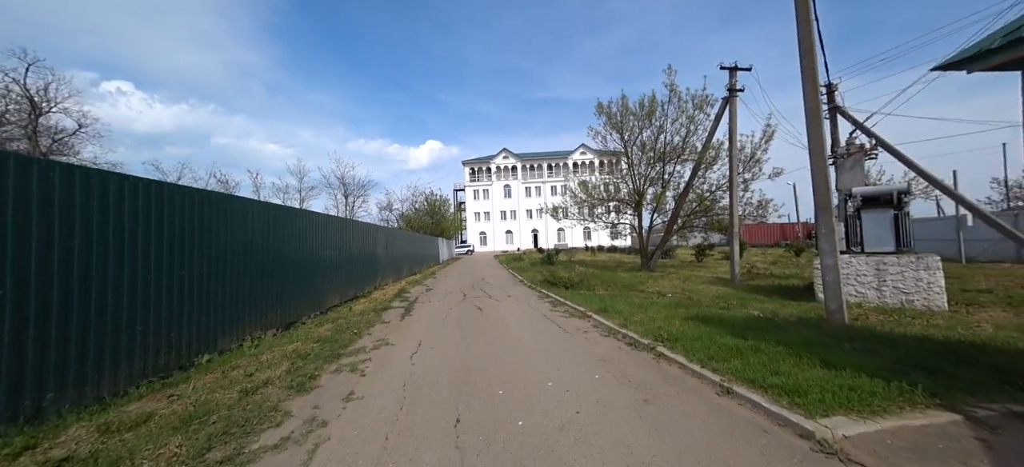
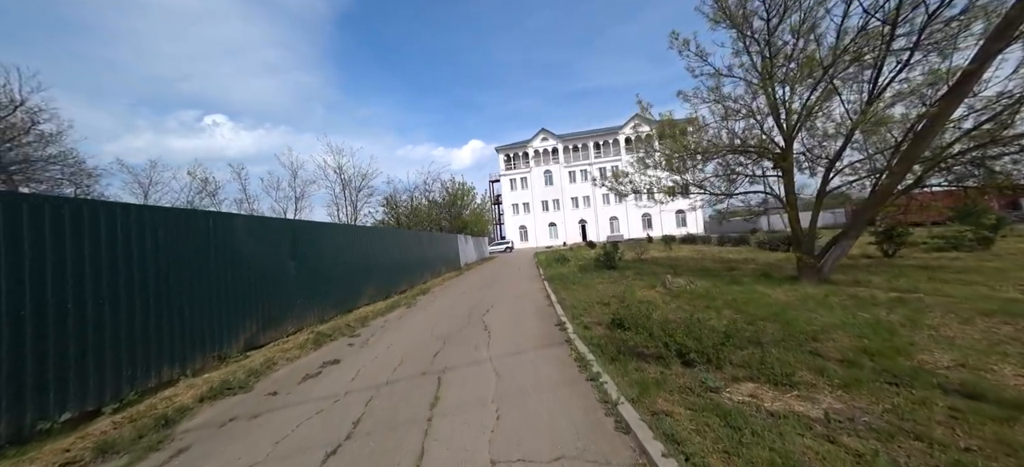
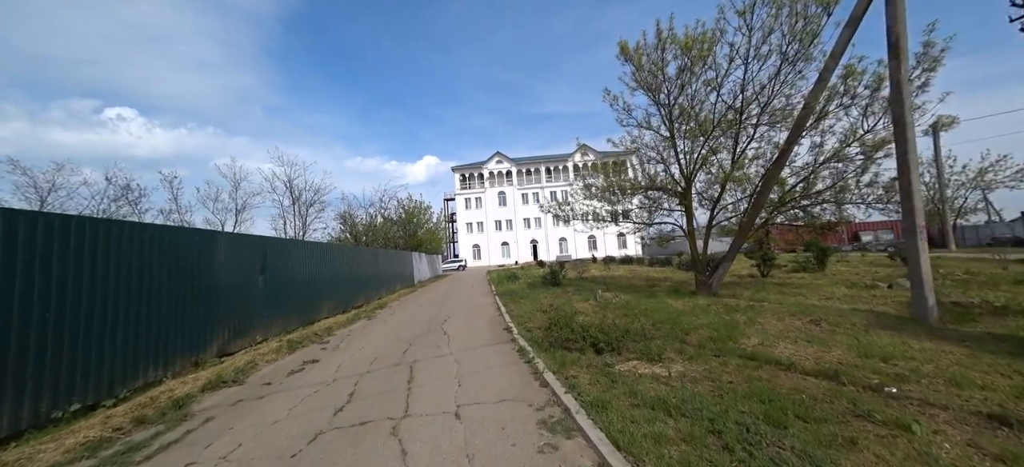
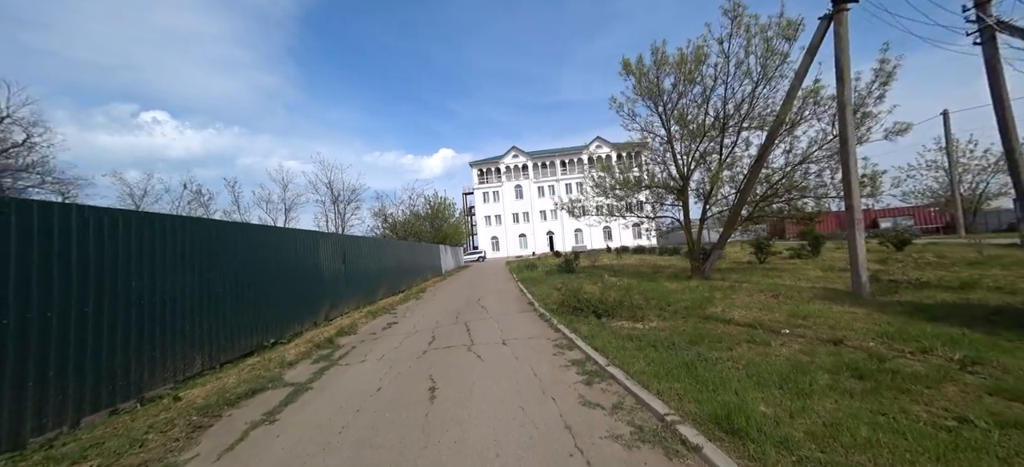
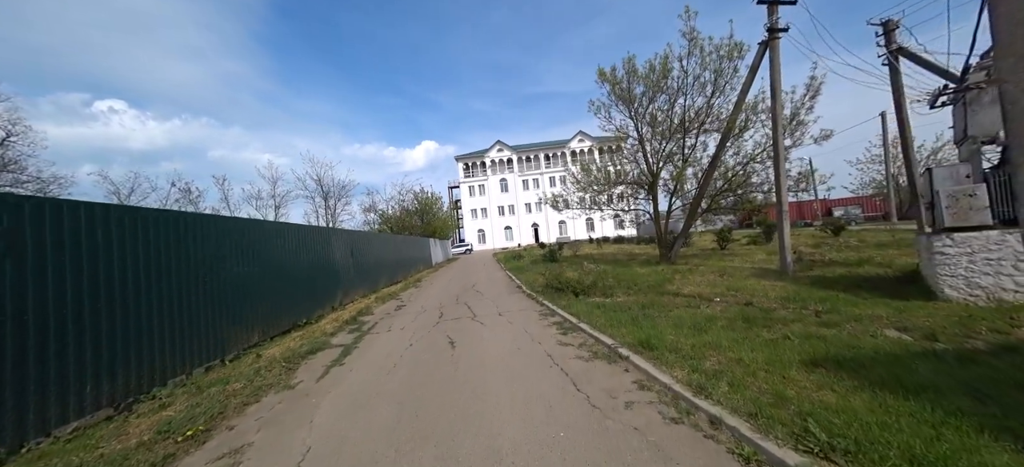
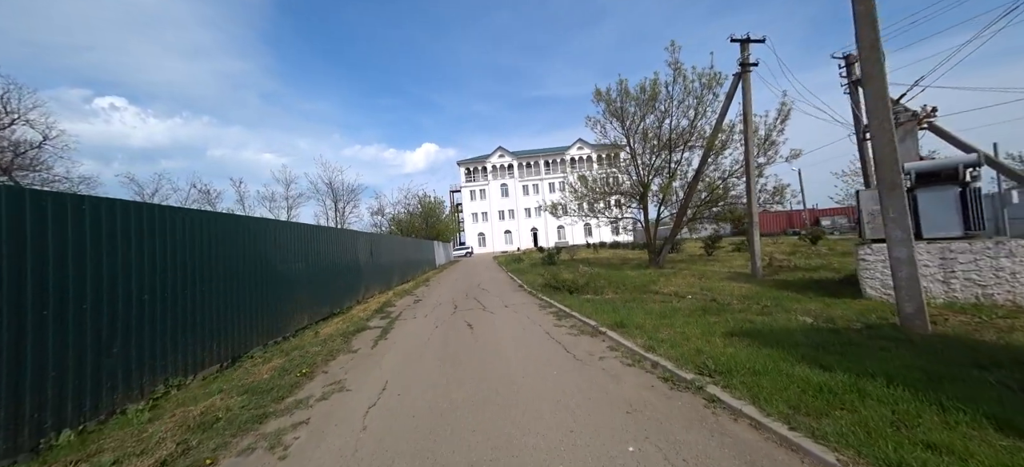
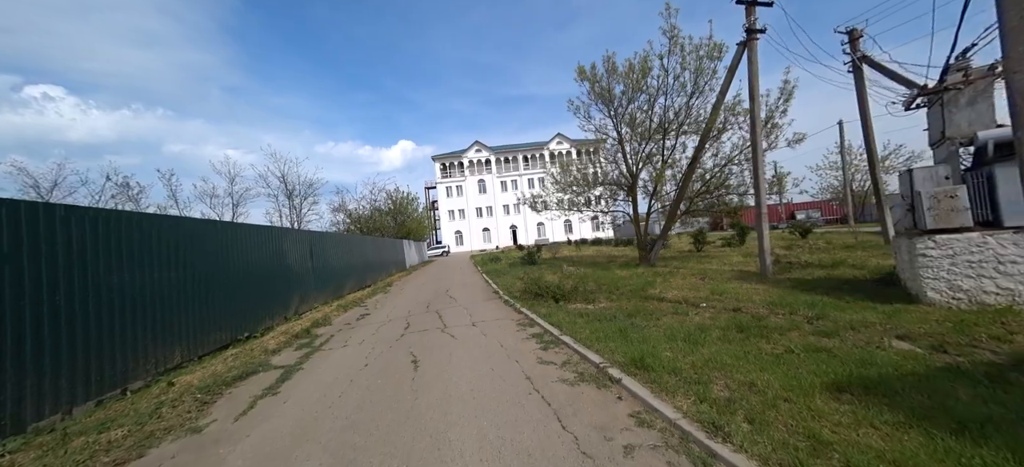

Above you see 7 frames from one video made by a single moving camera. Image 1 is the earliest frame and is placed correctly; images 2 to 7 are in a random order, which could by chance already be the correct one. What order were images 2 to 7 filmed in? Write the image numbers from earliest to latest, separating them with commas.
6, 5, 7, 4, 3, 2
